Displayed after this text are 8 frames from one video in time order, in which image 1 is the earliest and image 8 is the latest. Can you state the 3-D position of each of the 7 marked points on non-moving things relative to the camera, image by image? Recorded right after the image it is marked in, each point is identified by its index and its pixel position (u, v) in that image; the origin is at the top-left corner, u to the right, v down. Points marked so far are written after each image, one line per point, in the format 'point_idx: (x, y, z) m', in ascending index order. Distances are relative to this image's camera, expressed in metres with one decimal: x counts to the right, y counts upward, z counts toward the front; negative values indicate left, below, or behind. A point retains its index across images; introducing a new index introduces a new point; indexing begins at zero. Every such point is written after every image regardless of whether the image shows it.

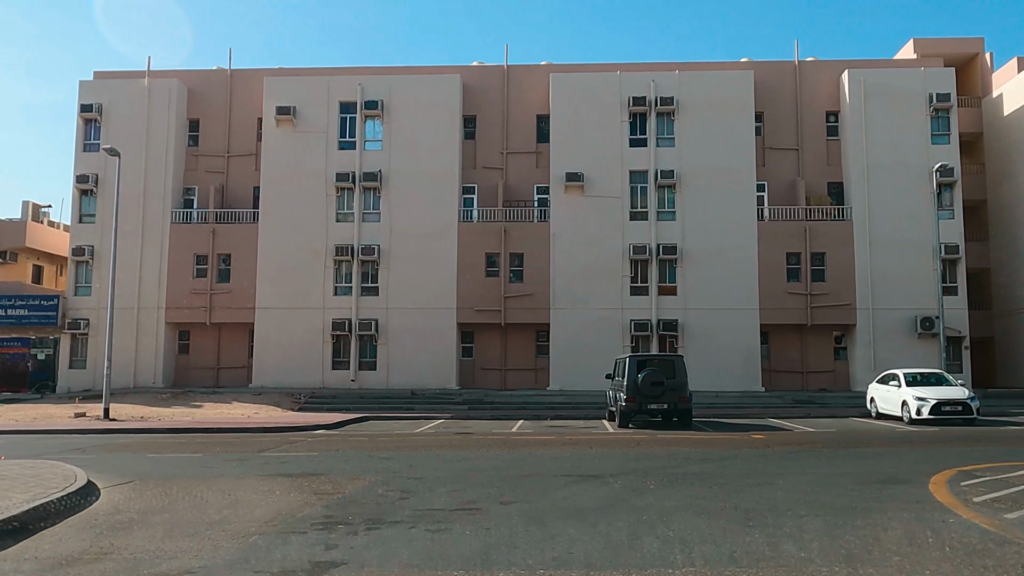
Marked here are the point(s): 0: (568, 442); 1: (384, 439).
0: (+1.0, -2.8, +16.2) m
1: (-2.5, -3.0, +18.0) m
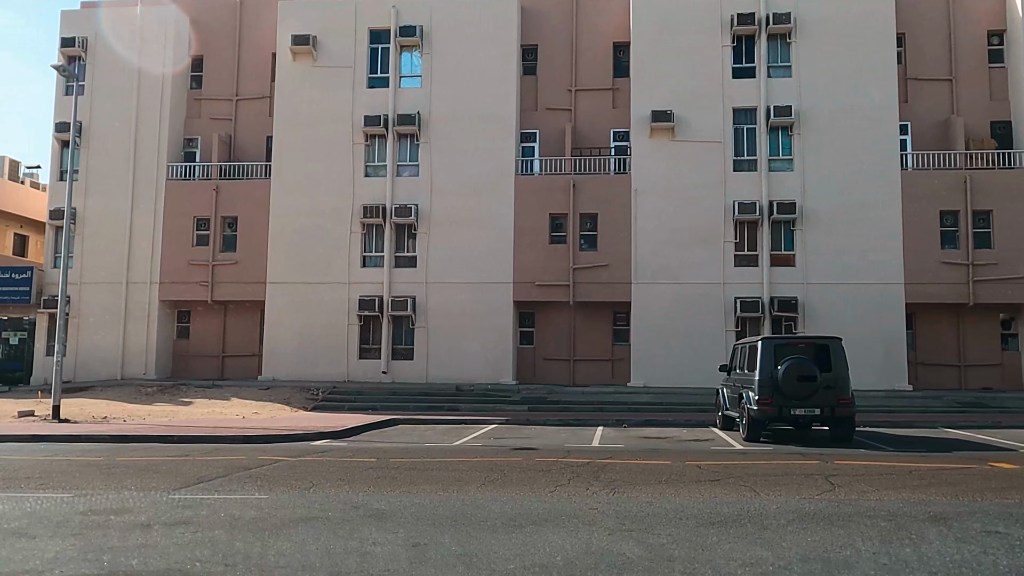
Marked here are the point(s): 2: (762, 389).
0: (+2.0, -2.0, +9.6) m
1: (-1.4, -2.2, +11.5) m
2: (+4.2, -1.7, +15.1) m
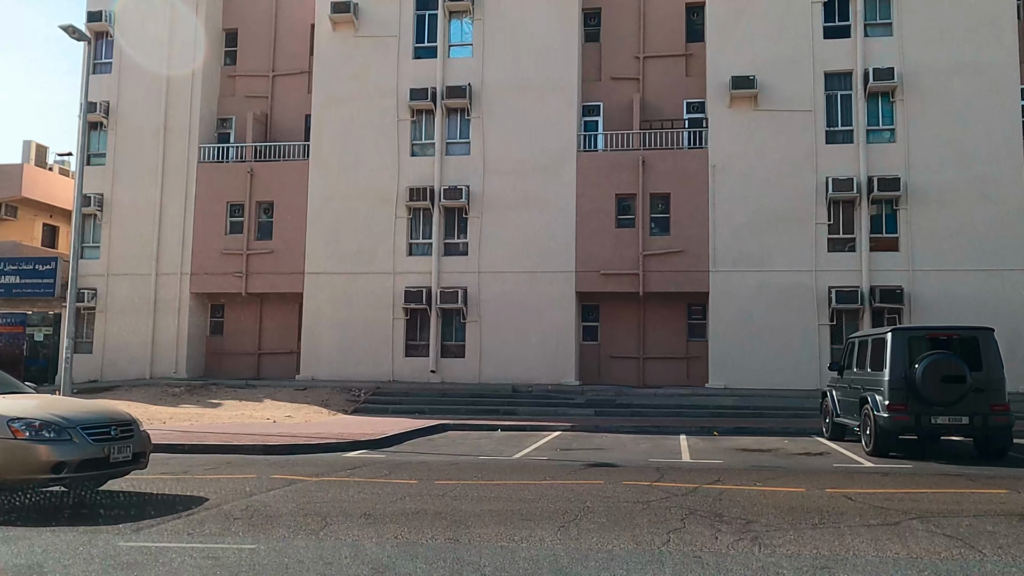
0: (+2.7, -1.7, +6.8) m
1: (-0.6, -2.0, +9.0) m
2: (+5.2, -1.4, +12.2) m
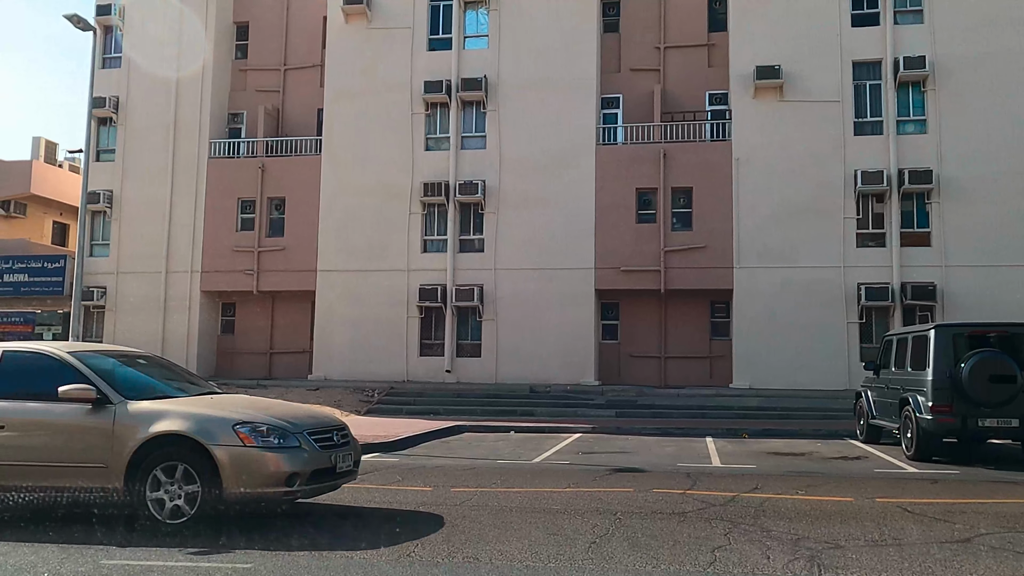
0: (+2.8, -1.7, +6.1) m
1: (-0.4, -1.9, +8.3) m
2: (+5.4, -1.3, +11.5) m
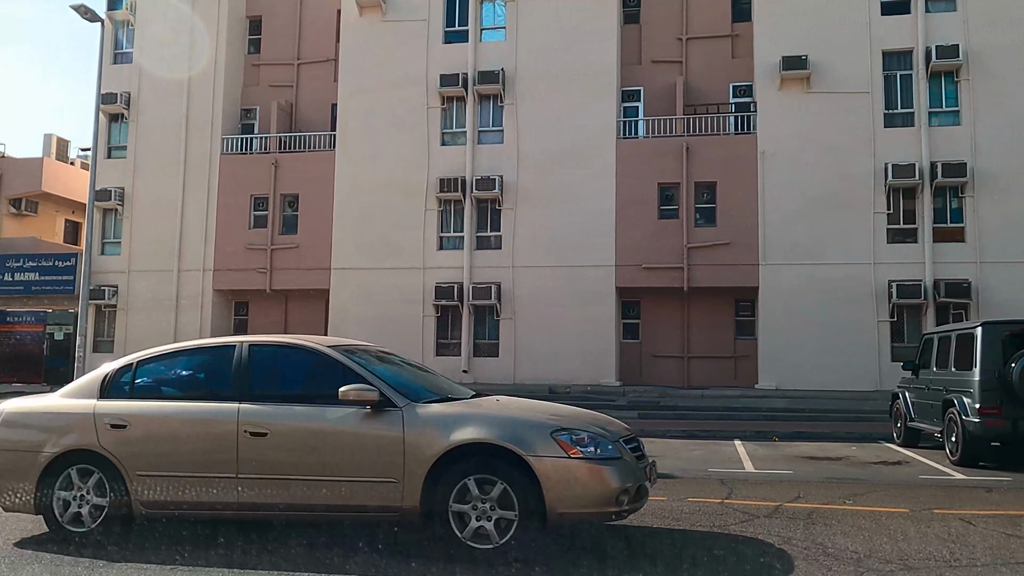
0: (+3.0, -1.6, +5.5) m
1: (-0.2, -1.8, +7.8) m
2: (+5.7, -1.3, +10.8) m
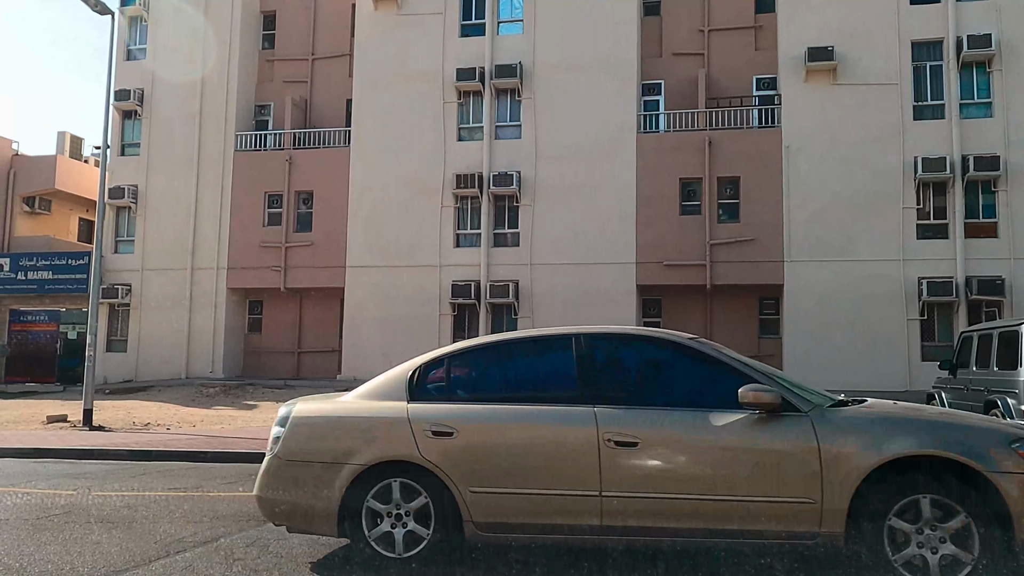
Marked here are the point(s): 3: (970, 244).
0: (+3.2, -1.5, +5.0) m
1: (0.0, -1.8, +7.3) m
2: (+5.9, -1.2, +10.3) m
3: (+10.0, +0.9, +19.7) m
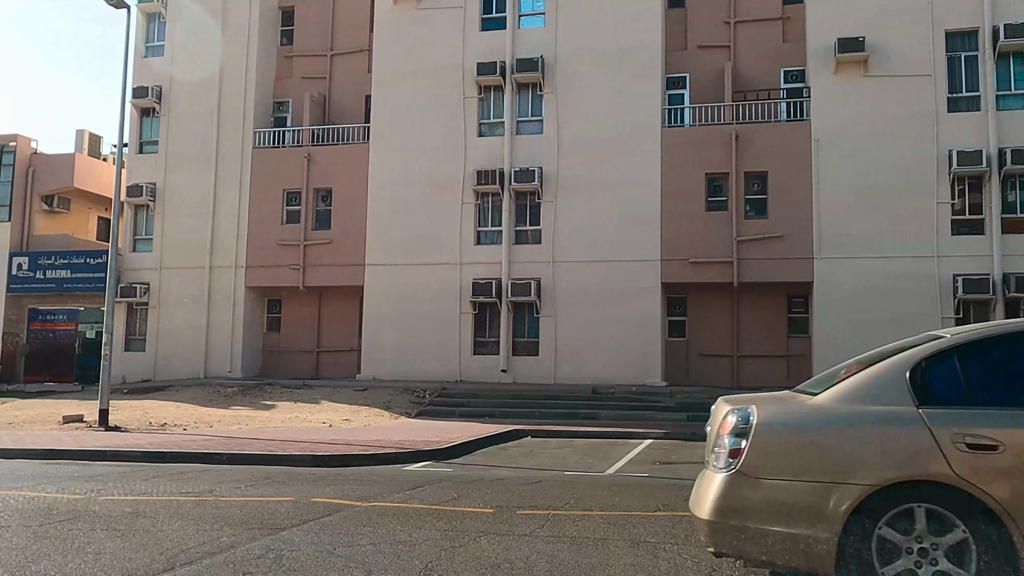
0: (+3.3, -1.5, +4.5) m
1: (+0.2, -1.7, +6.9) m
2: (+6.2, -1.2, +9.7) m
3: (+10.4, +1.0, +19.0) m
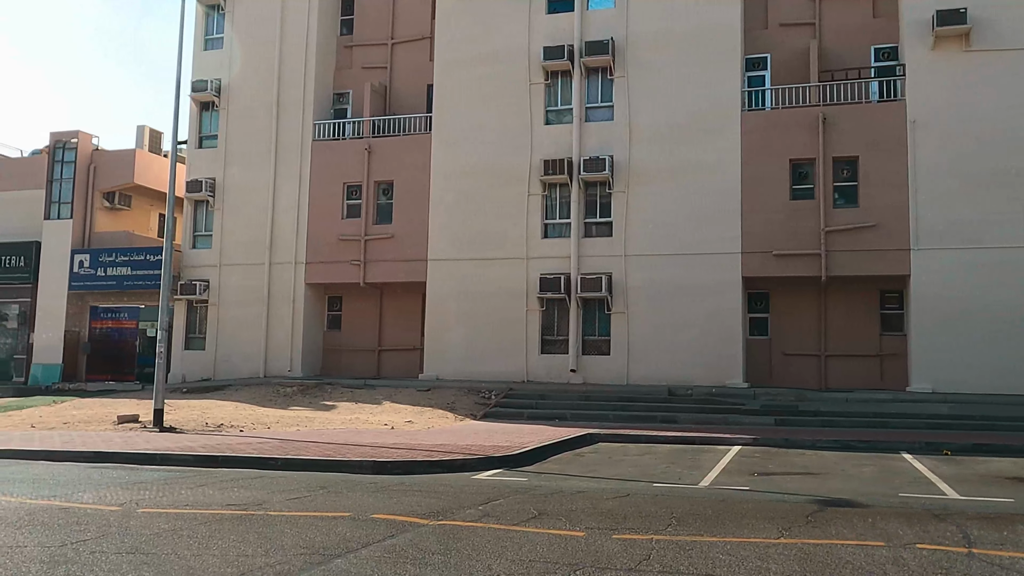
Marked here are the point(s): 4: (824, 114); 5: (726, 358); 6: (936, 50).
0: (+3.8, -1.4, +3.2) m
1: (+0.8, -1.6, +5.8) m
2: (+7.0, -1.0, +8.2) m
3: (+11.8, +1.1, +17.2) m
4: (+6.6, +3.7, +19.0) m
5: (+4.5, -1.5, +19.2) m
6: (+8.7, +4.9, +18.5) m
